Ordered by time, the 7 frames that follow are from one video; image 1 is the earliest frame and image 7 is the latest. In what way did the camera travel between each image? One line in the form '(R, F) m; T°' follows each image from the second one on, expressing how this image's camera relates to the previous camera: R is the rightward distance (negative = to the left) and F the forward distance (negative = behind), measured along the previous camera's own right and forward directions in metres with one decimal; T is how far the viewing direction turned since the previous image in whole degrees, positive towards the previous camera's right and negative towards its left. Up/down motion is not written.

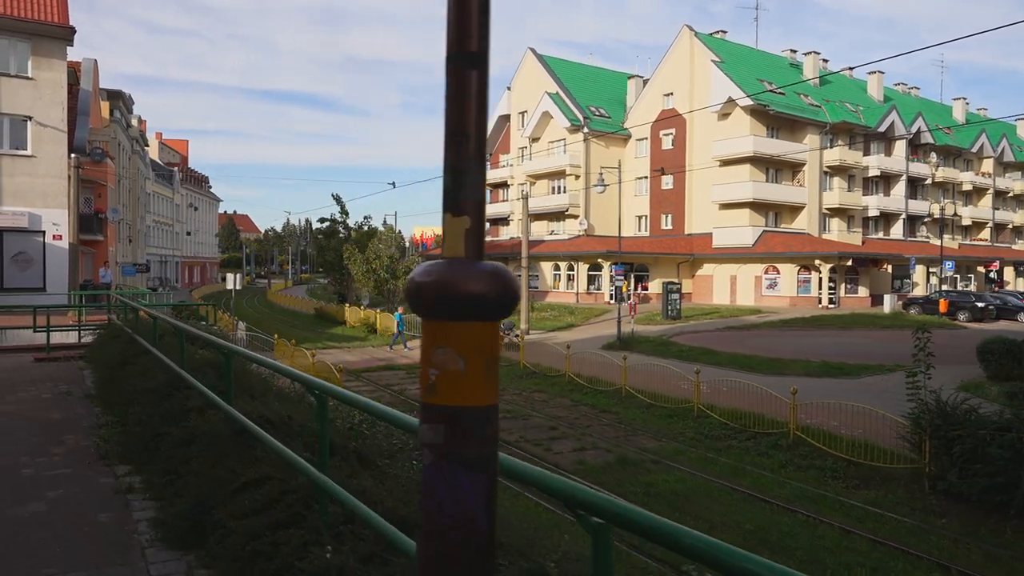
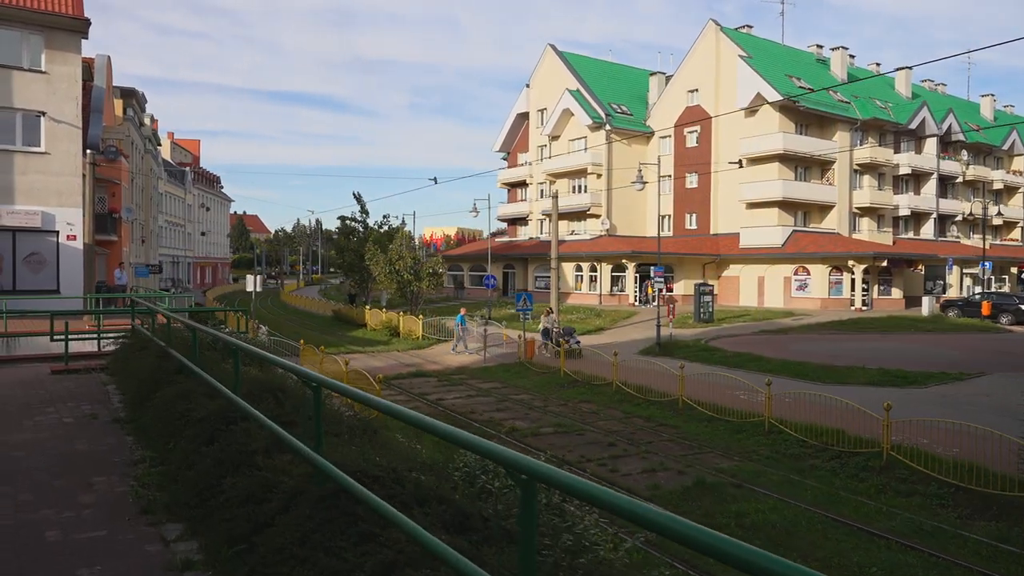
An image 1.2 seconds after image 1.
(-0.8, +1.2) m; -1°
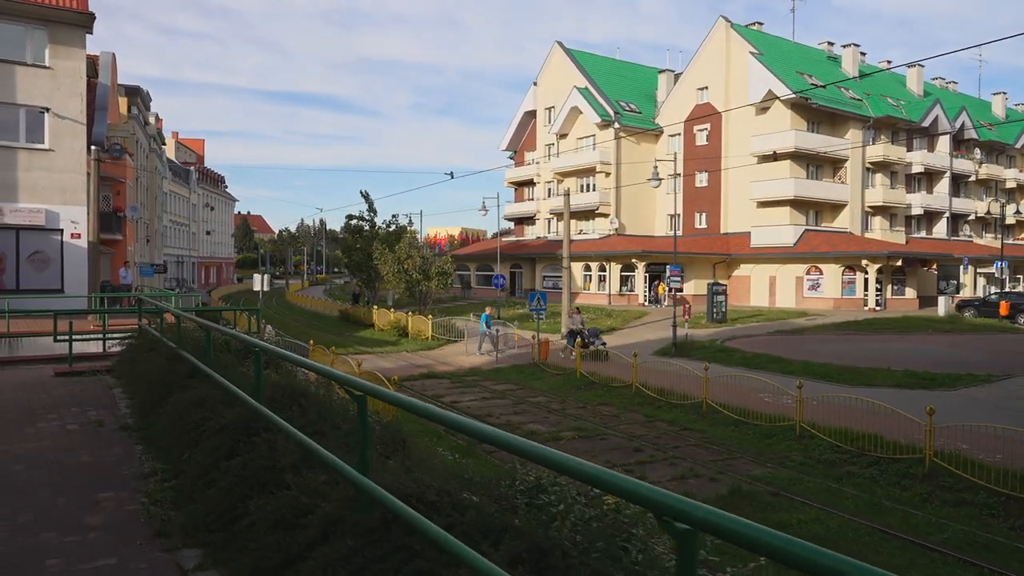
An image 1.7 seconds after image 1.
(-0.3, +0.5) m; 0°
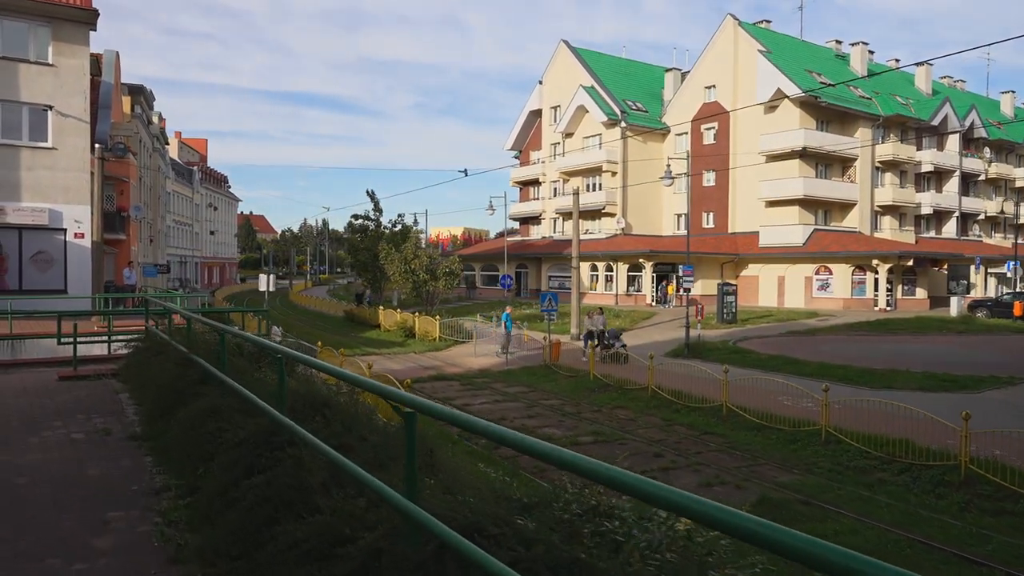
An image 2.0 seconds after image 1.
(-0.2, +0.4) m; 0°
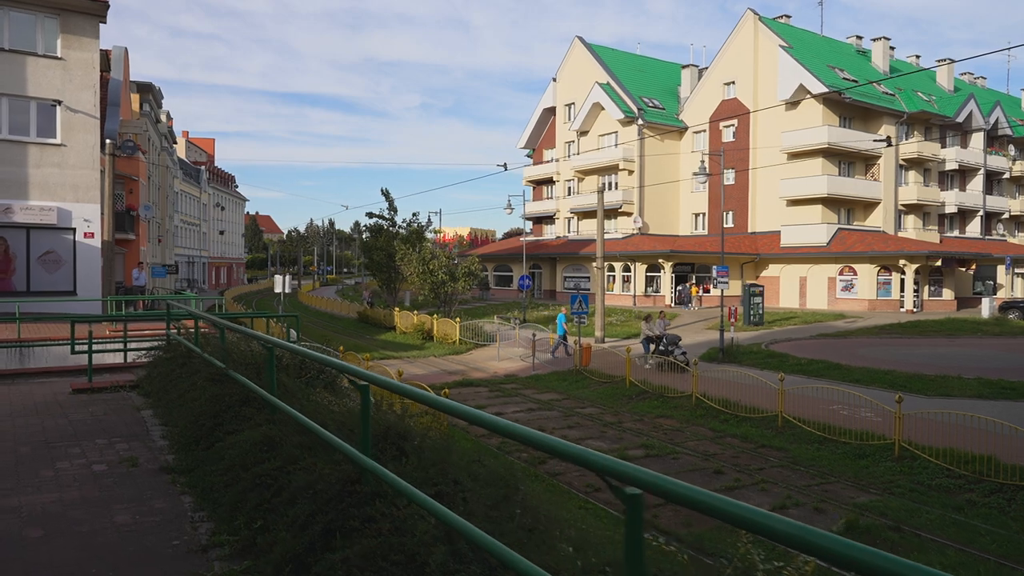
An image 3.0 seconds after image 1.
(-0.6, +0.9) m; 0°
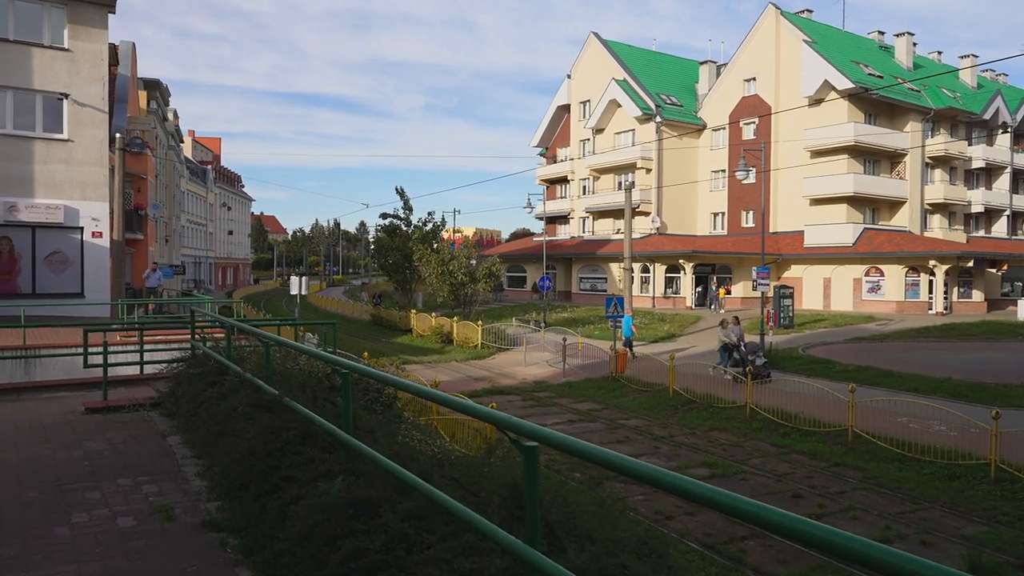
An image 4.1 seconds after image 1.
(-0.7, +1.1) m; 0°
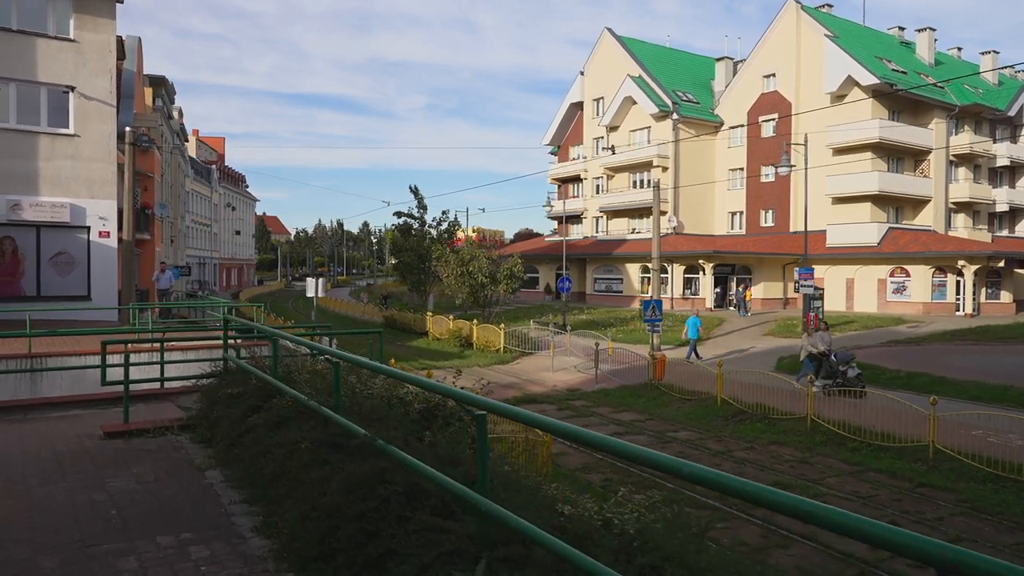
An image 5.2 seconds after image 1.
(-0.7, +1.1) m; 0°
